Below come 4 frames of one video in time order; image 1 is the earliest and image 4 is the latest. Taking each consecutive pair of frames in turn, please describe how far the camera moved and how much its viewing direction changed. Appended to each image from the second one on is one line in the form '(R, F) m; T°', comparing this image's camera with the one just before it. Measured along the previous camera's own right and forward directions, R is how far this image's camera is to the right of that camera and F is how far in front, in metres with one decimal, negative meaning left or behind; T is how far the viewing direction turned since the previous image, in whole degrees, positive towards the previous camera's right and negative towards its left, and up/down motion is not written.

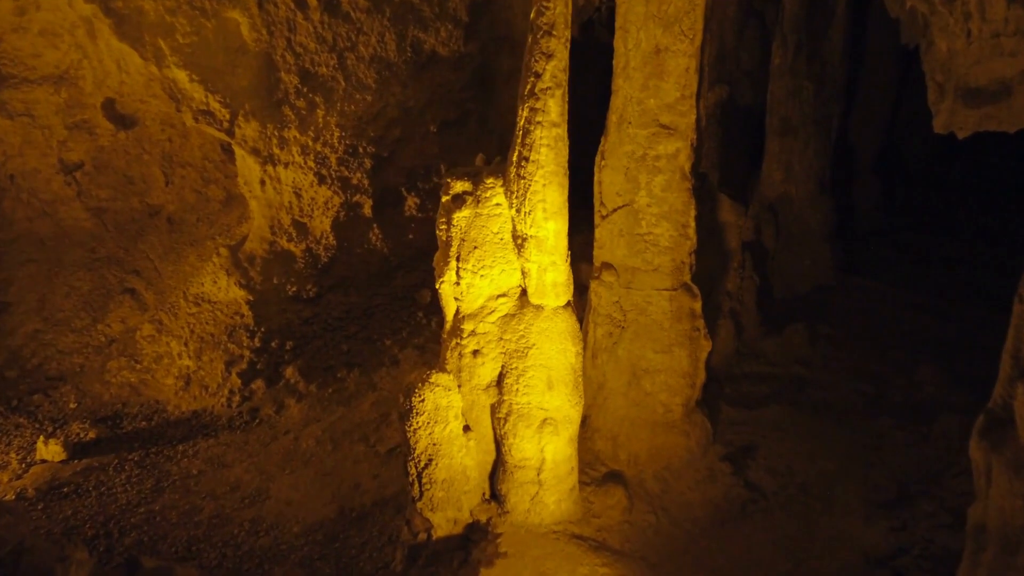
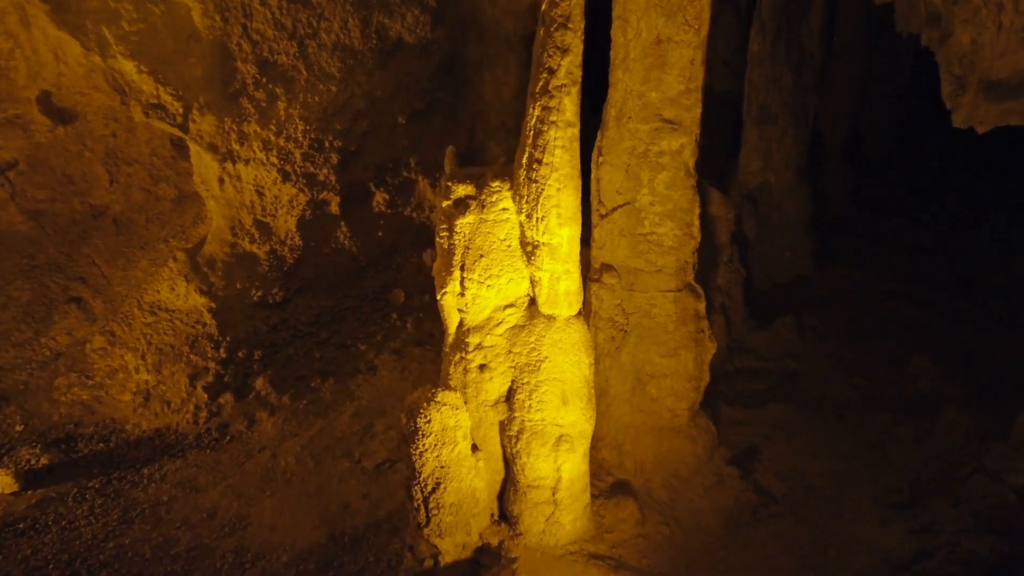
(-0.4, +0.3) m; +5°
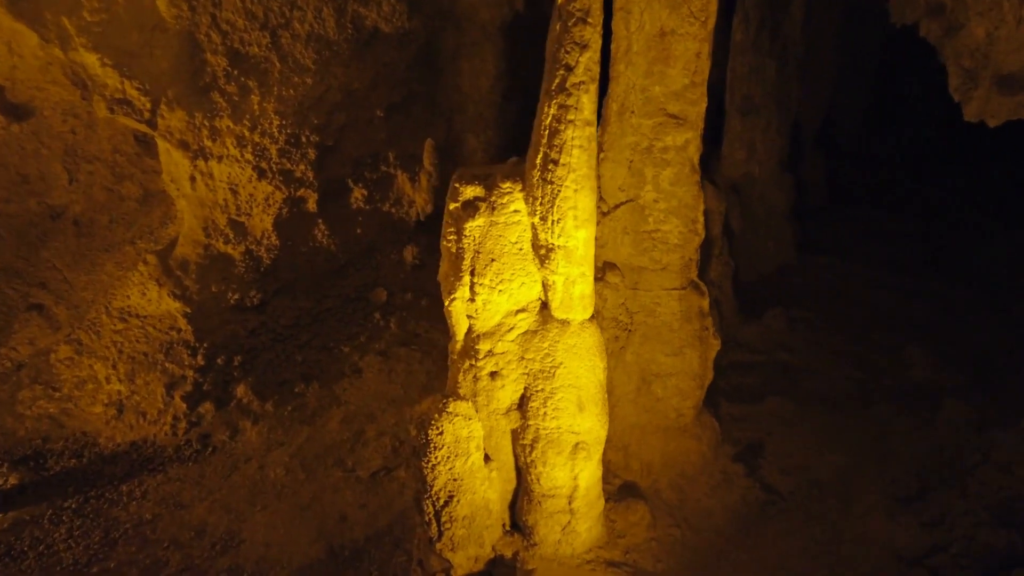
(-0.3, +0.2) m; +4°
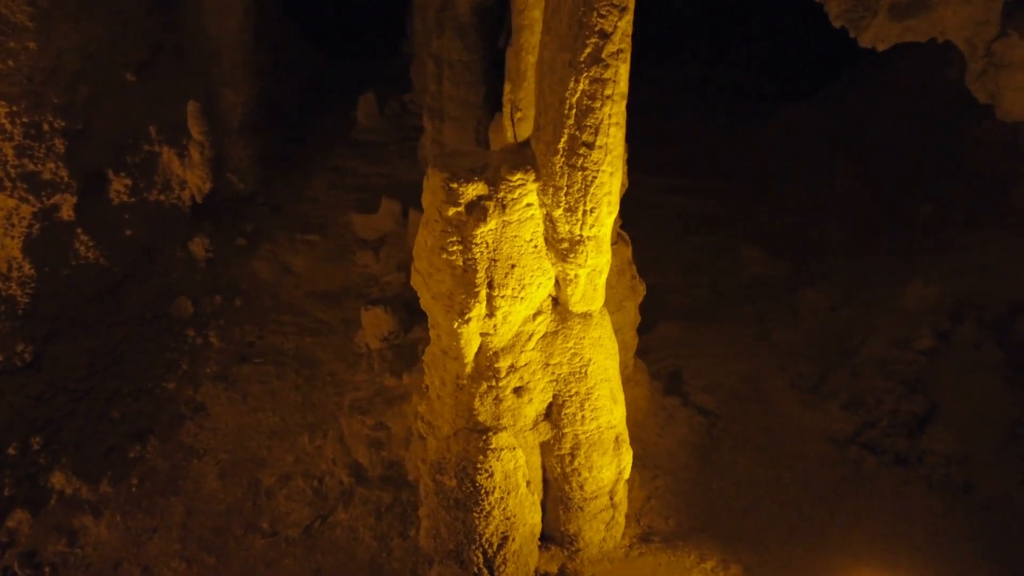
(-1.5, +0.9) m; +26°
